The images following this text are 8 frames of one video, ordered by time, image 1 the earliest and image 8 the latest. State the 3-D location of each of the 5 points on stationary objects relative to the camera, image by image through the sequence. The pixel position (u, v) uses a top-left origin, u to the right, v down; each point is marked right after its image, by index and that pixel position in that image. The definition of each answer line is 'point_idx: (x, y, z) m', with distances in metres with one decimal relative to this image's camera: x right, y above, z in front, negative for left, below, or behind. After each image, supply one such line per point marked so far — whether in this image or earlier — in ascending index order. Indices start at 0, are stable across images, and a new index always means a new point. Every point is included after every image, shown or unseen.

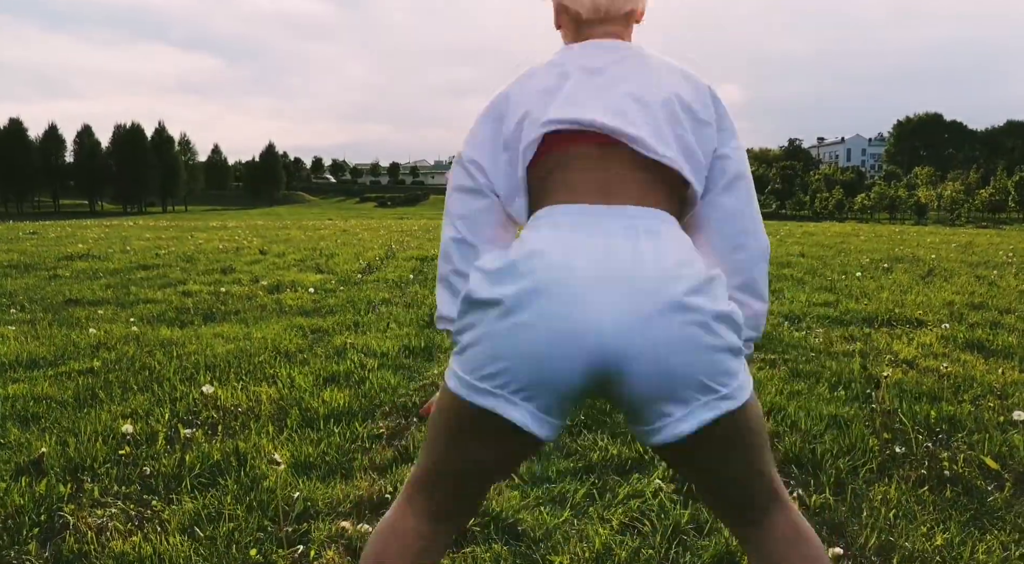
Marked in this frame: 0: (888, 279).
0: (+7.5, +0.1, +13.9) m
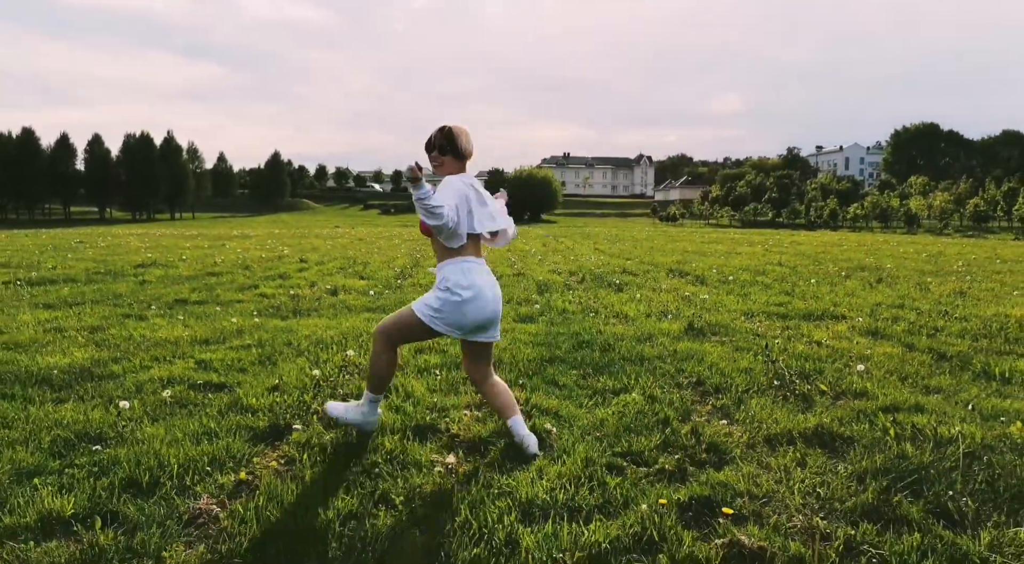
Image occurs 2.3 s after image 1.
0: (+7.9, -0.1, +16.6) m
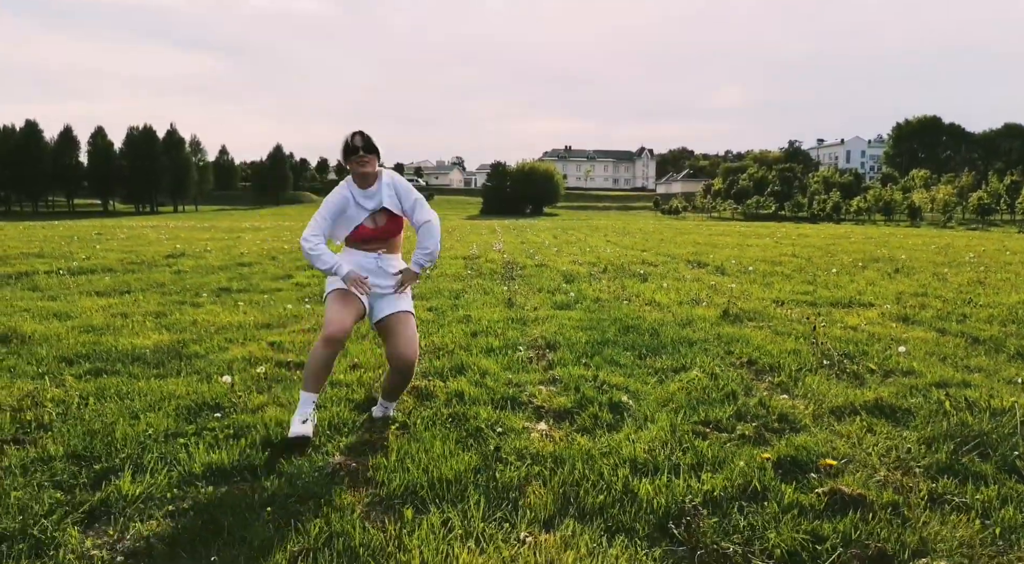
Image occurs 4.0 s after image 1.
0: (+8.6, +0.2, +17.0) m
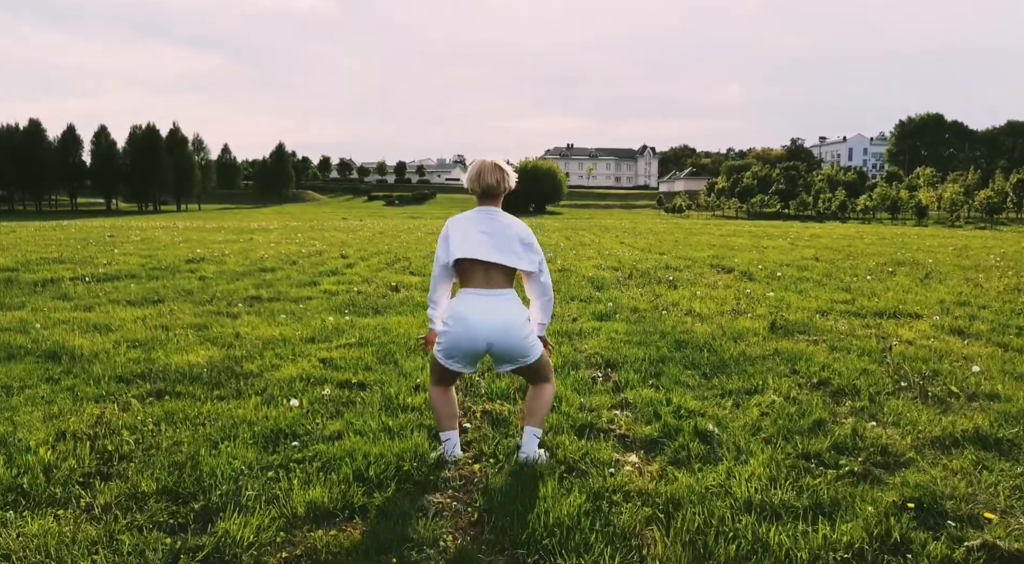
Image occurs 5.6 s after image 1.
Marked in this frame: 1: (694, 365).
0: (+9.2, 0.0, +16.8) m
1: (+2.1, -0.9, +8.0) m
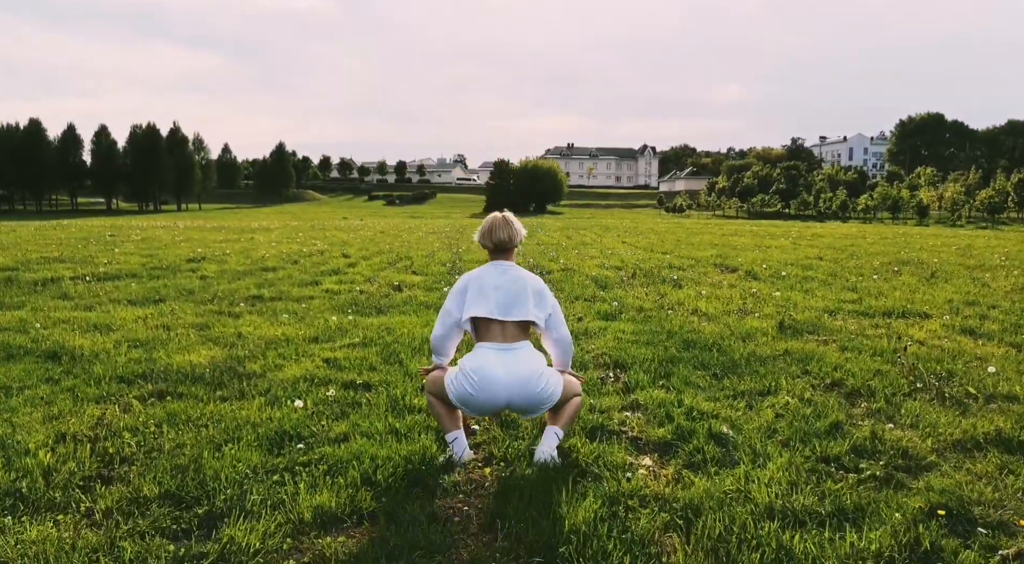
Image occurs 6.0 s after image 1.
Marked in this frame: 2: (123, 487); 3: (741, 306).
0: (+9.3, 0.0, +16.7) m
1: (+2.2, -0.9, +7.9) m
2: (-2.5, -1.3, +4.4) m
3: (+4.2, -0.4, +12.7) m
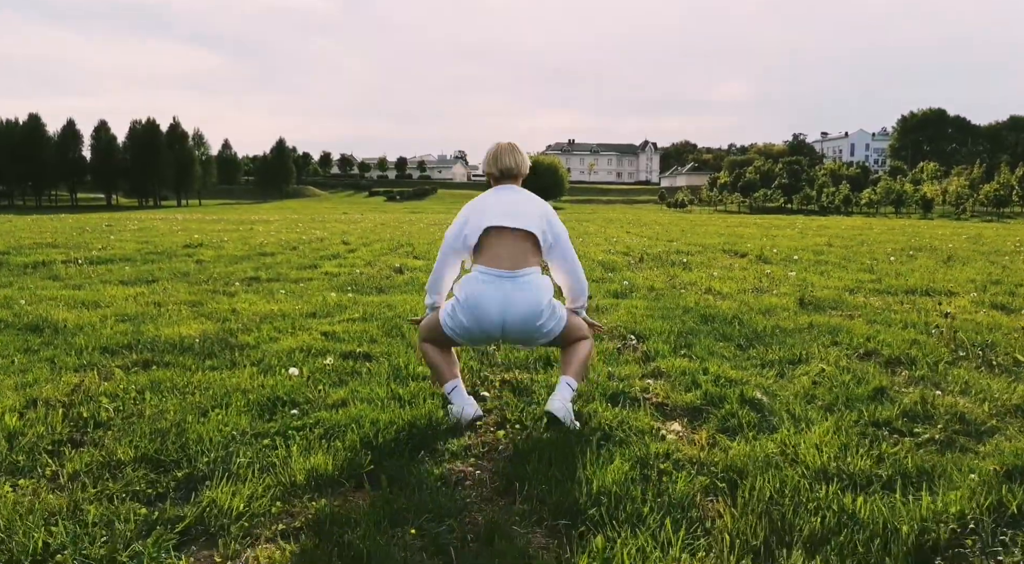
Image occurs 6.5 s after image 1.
0: (+9.4, +0.4, +16.2) m
1: (+2.3, -0.6, +7.4) m
2: (-2.4, -1.0, +4.0) m
3: (+4.3, -0.1, +12.3) m
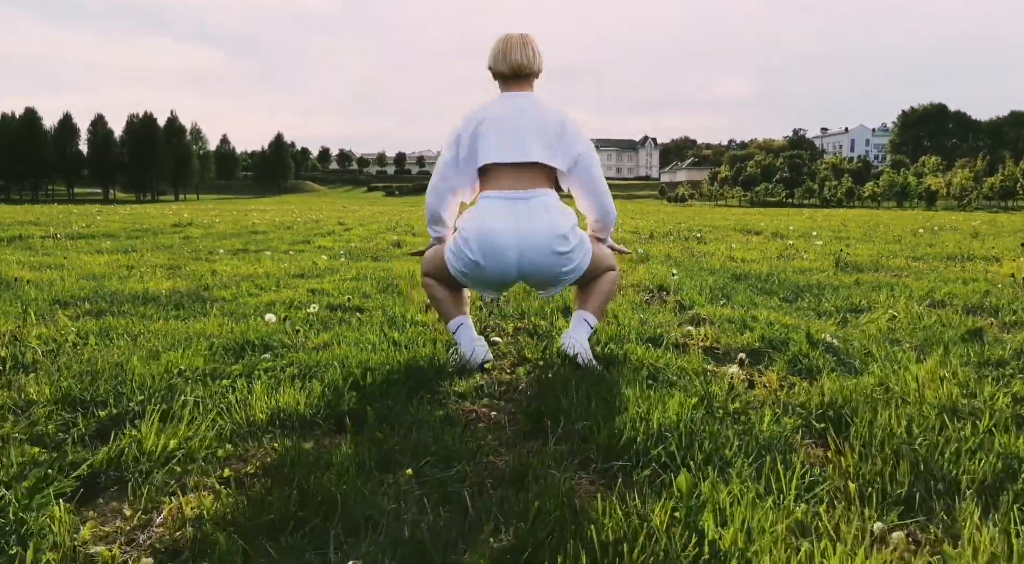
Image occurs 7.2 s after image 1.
0: (+9.5, +1.0, +15.4) m
1: (+2.4, -0.1, +6.5) m
2: (-2.2, -0.5, +3.1) m
3: (+4.4, +0.5, +11.4) m
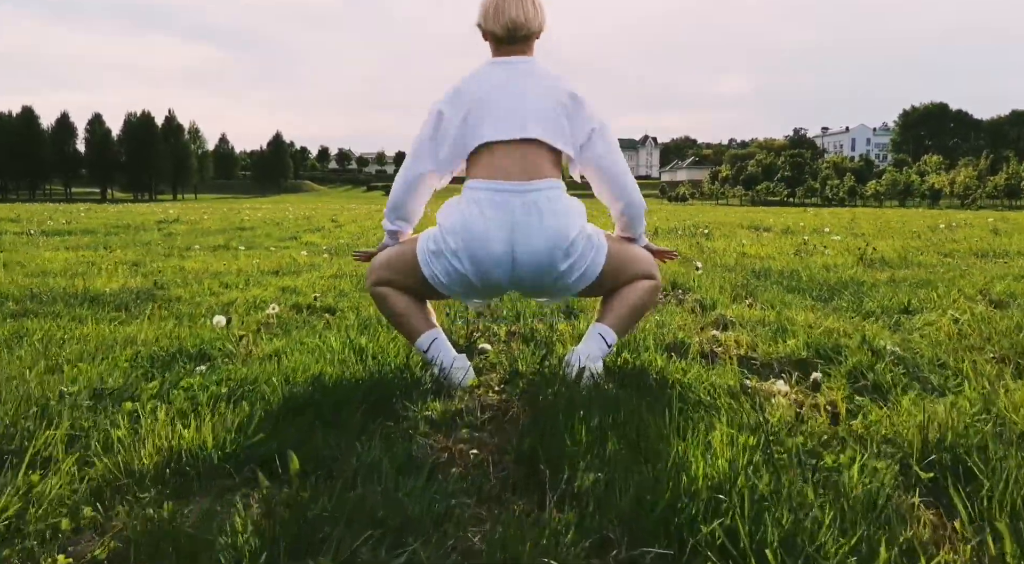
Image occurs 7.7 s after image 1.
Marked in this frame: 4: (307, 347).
0: (+9.5, +1.0, +14.6) m
1: (+2.3, -0.1, +5.8) m
2: (-2.3, -0.5, +2.3) m
3: (+4.3, +0.5, +10.7) m
4: (-1.0, -0.3, +3.5) m
